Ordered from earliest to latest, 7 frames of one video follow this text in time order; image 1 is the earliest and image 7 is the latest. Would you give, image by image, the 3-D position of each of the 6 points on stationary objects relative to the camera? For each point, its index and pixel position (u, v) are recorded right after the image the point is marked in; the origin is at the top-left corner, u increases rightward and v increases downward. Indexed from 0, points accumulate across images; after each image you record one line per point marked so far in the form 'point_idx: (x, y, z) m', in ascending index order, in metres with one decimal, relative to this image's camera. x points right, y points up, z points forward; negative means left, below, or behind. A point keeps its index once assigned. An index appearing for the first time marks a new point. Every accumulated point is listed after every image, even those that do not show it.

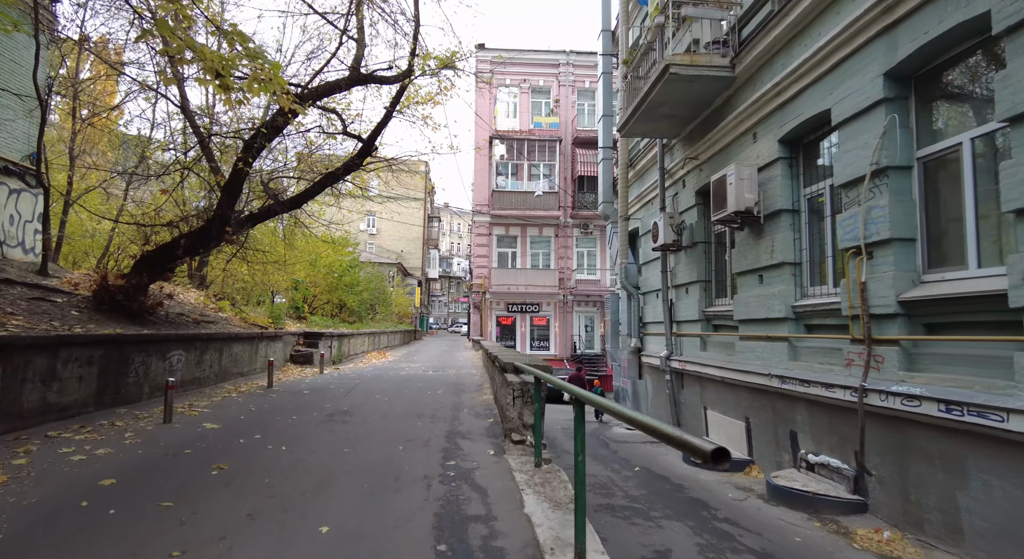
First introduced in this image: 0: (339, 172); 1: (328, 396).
0: (-3.0, +1.9, +9.3) m
1: (-2.5, -1.6, +7.1) m
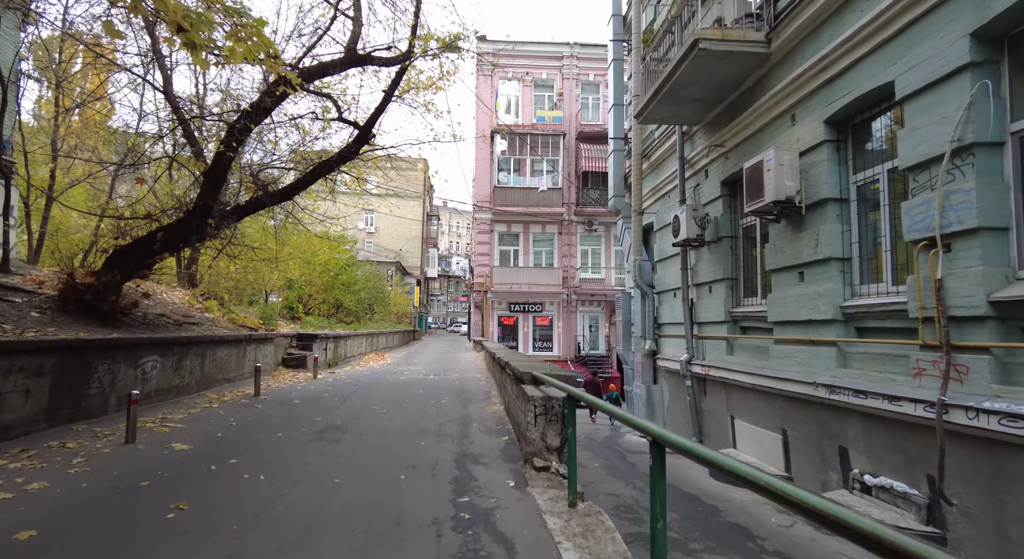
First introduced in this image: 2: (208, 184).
0: (-2.9, +1.9, +8.6) m
1: (-2.3, -1.5, +6.4) m
2: (-3.9, +1.2, +6.8) m
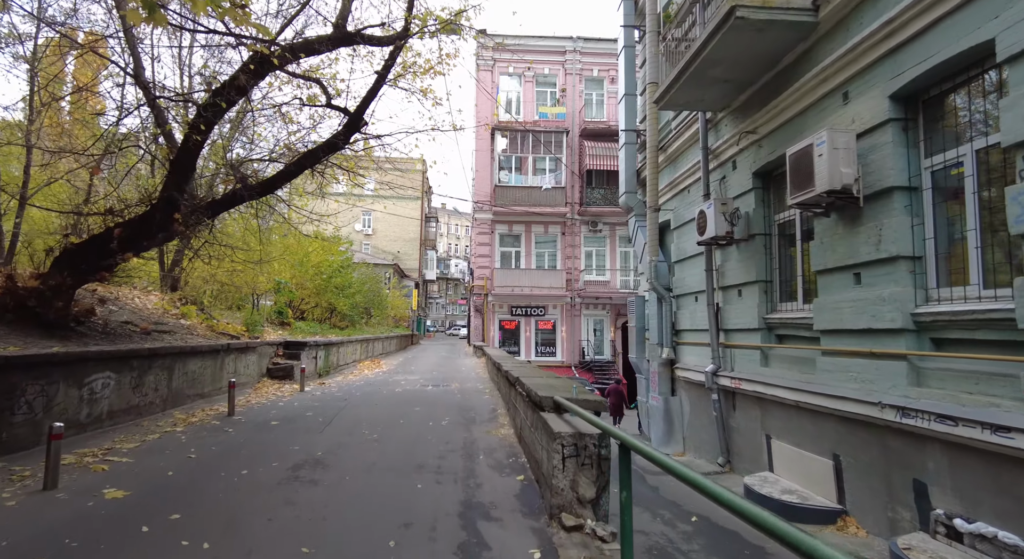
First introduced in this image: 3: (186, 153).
0: (-2.8, +1.9, +7.8) m
1: (-2.2, -1.6, +5.6) m
2: (-3.8, +1.2, +6.0) m
3: (-3.8, +1.5, +6.2) m
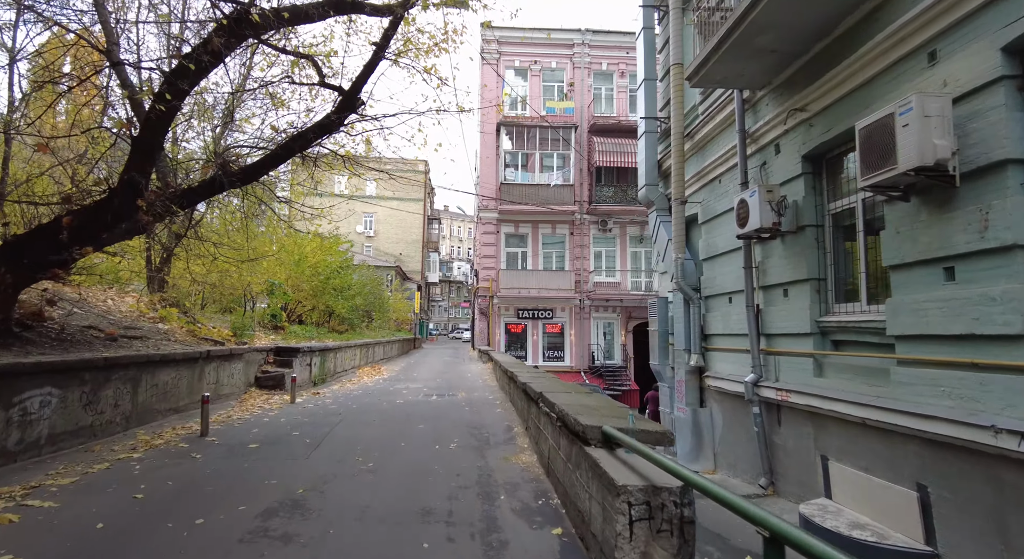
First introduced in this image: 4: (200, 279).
0: (-2.6, +1.9, +6.9) m
1: (-2.0, -1.5, +4.7) m
2: (-3.6, +1.2, +5.1) m
3: (-3.6, +1.6, +5.3) m
4: (-6.8, +0.1, +11.5) m
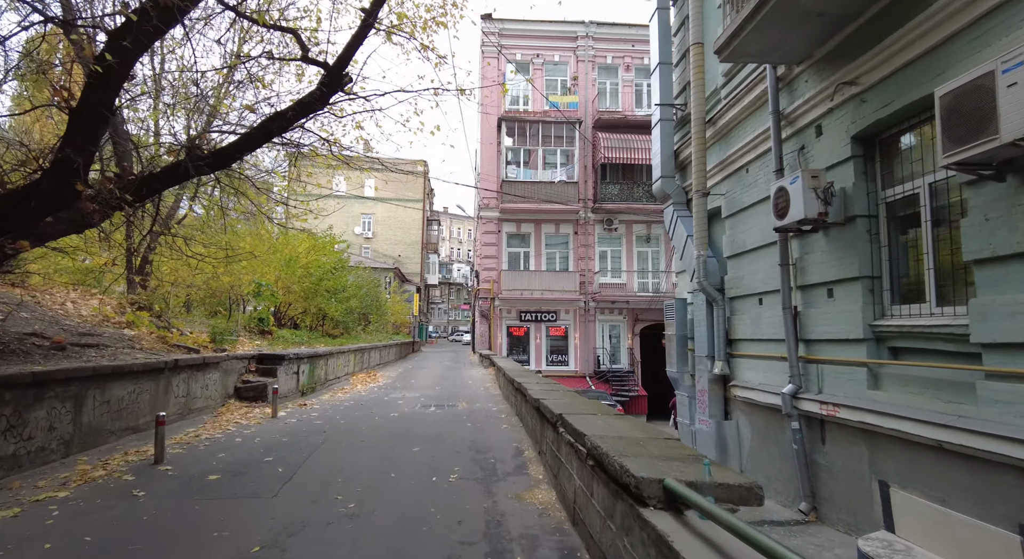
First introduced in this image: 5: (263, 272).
0: (-2.5, +1.9, +6.1) m
1: (-1.9, -1.5, +3.9) m
2: (-3.5, +1.2, +4.3) m
3: (-3.5, +1.6, +4.5) m
4: (-6.7, +0.1, +10.7) m
5: (-6.4, +0.2, +13.7) m
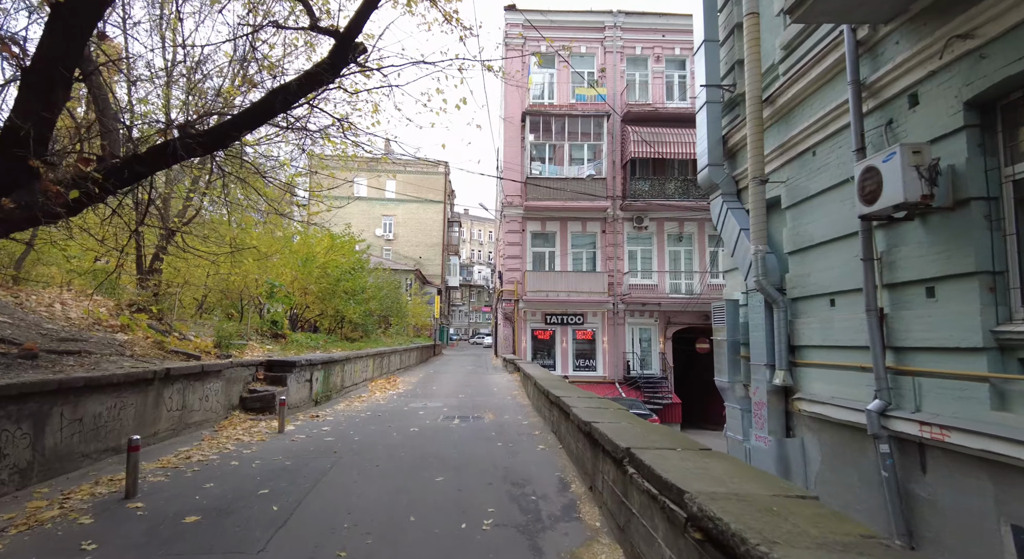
0: (-2.2, +1.9, +5.3) m
1: (-1.6, -1.5, +3.0) m
2: (-3.2, +1.2, +3.6) m
3: (-3.2, +1.6, +3.8) m
4: (-6.1, 0.0, +10.1) m
5: (-5.7, +0.1, +13.1) m
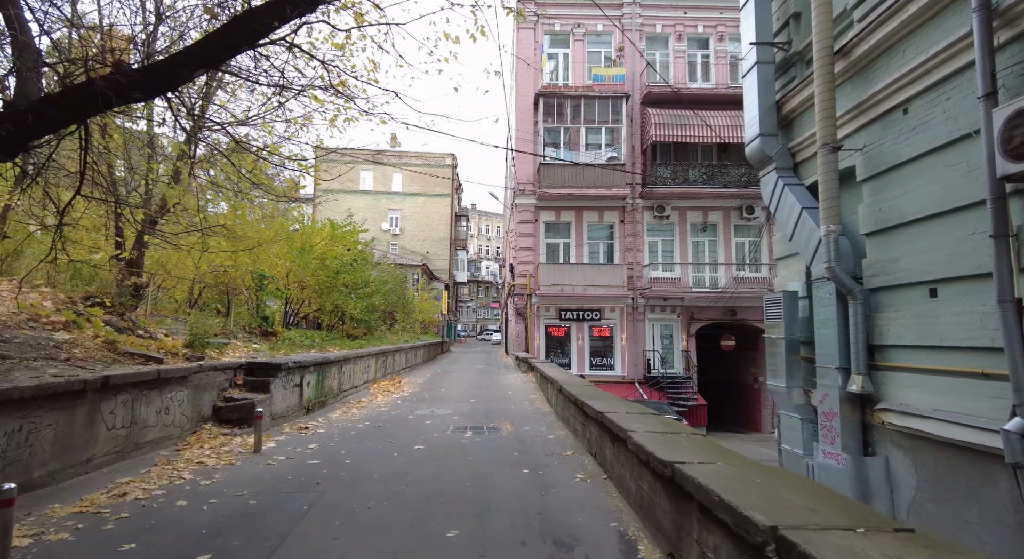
0: (-1.9, +2.1, +4.1) m
1: (-1.4, -1.4, +1.9) m
2: (-3.0, +1.4, +2.4) m
3: (-3.0, +1.7, +2.6) m
4: (-5.8, +0.2, +8.9) m
5: (-5.4, +0.3, +11.9) m
